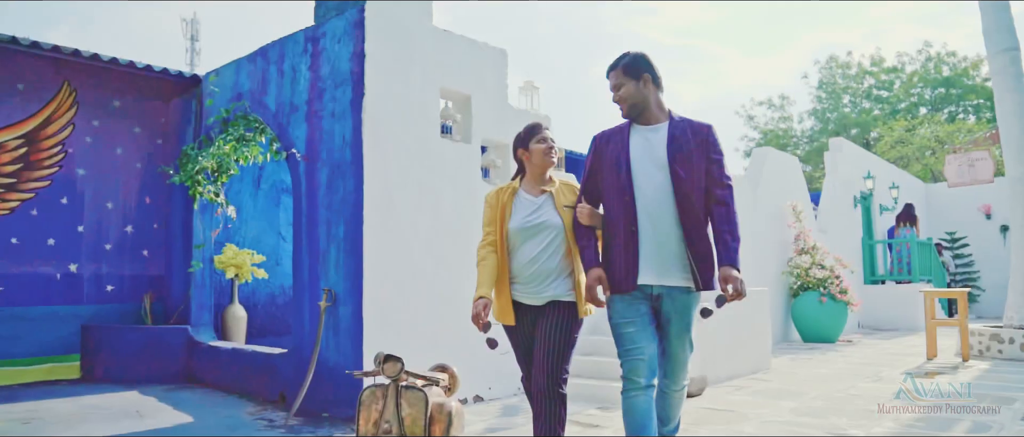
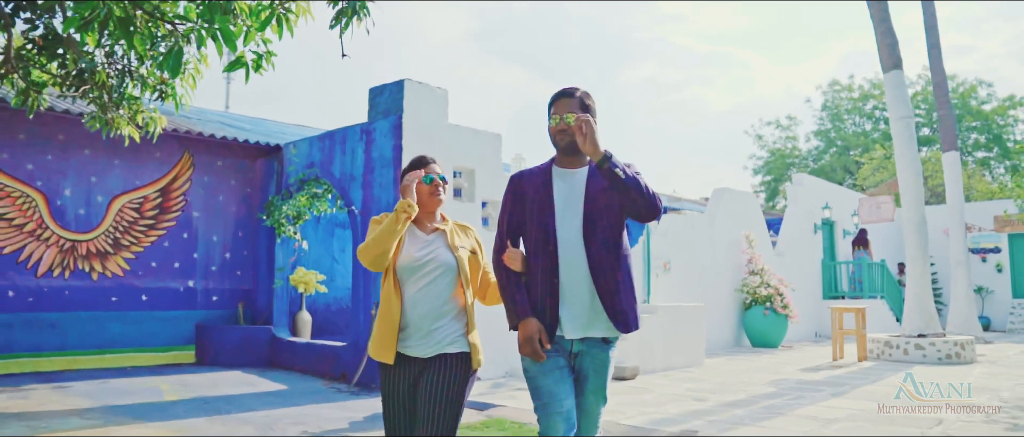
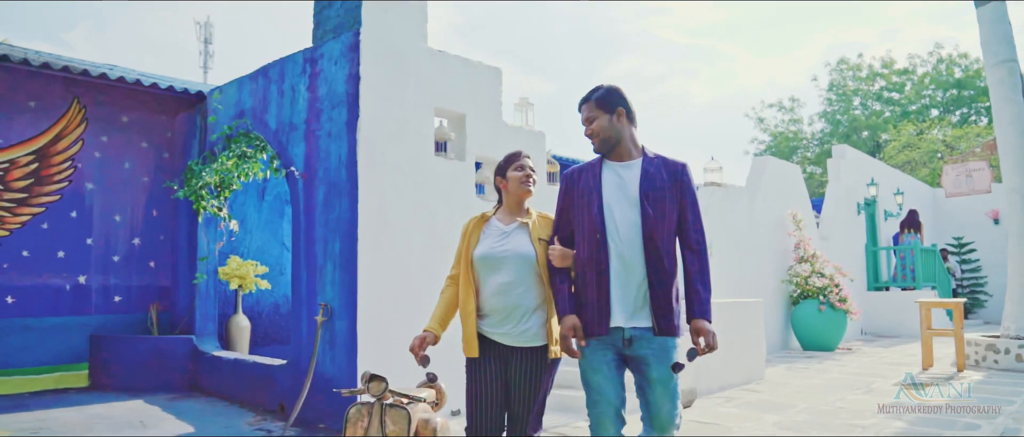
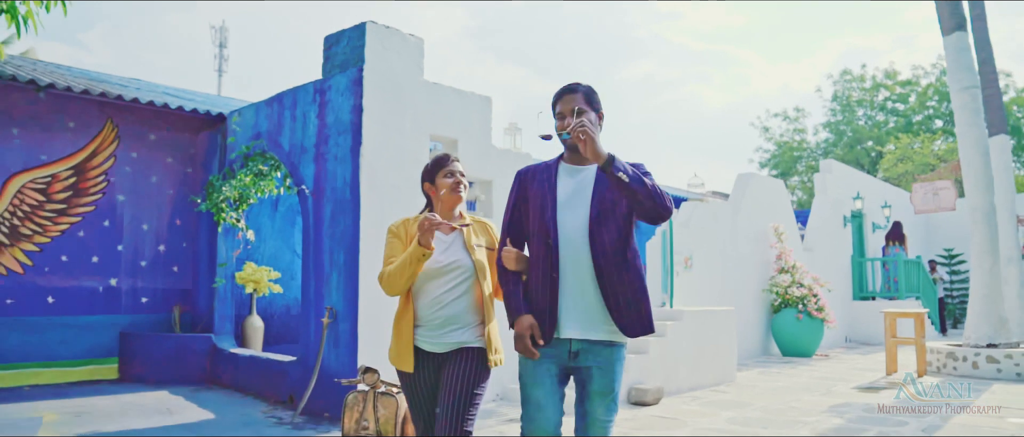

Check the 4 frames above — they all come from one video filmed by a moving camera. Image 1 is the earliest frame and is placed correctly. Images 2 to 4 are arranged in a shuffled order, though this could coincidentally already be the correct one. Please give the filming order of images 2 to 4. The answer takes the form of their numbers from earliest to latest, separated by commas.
3, 4, 2
